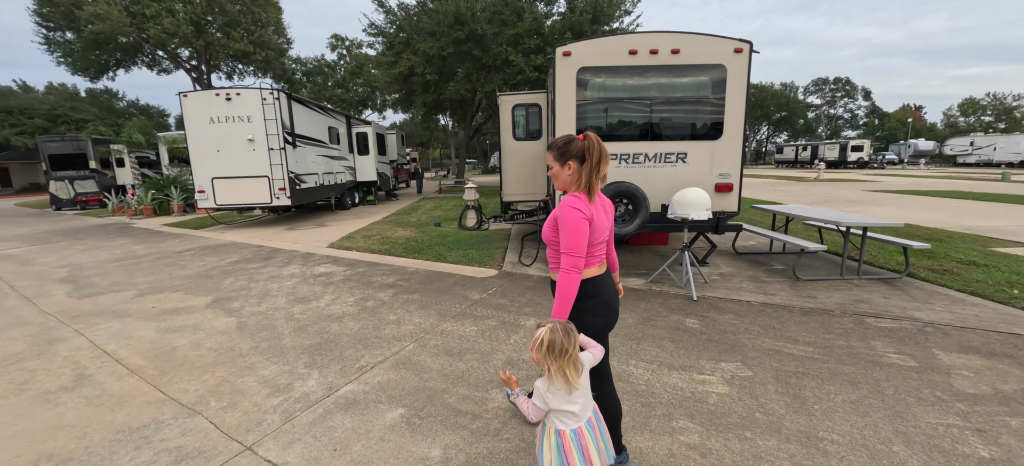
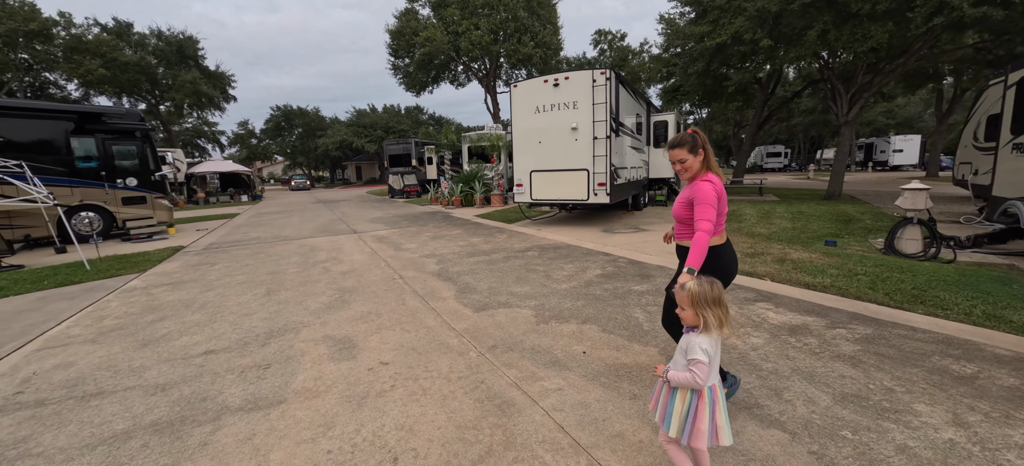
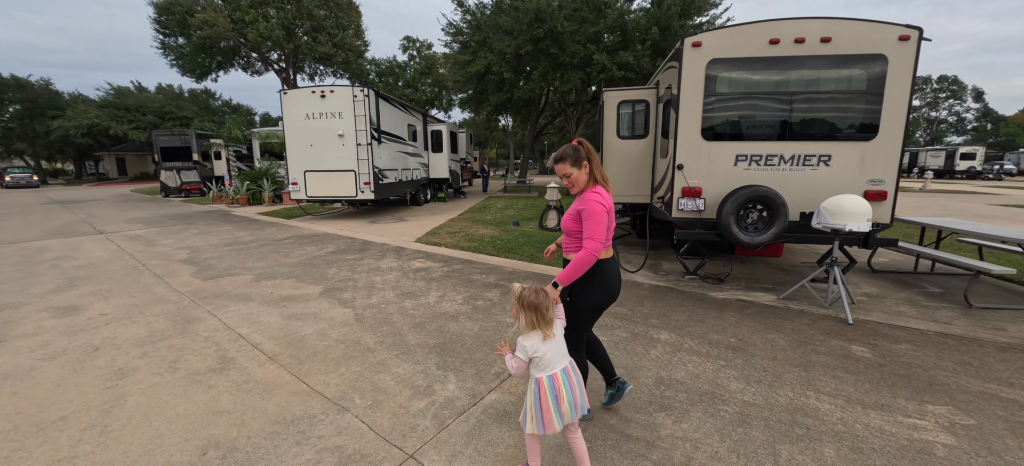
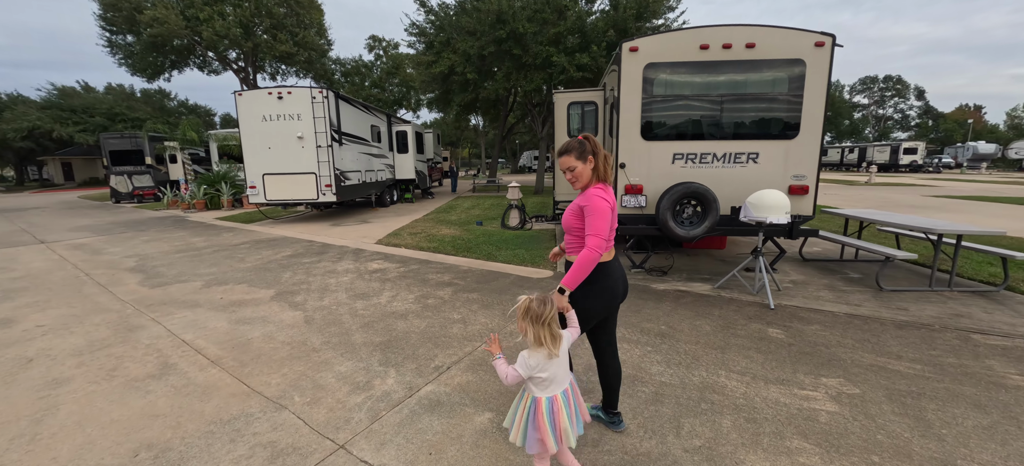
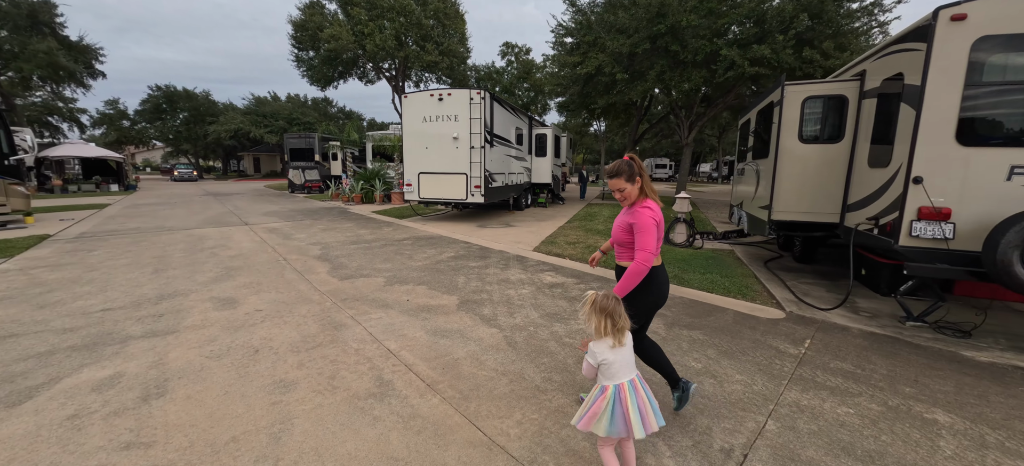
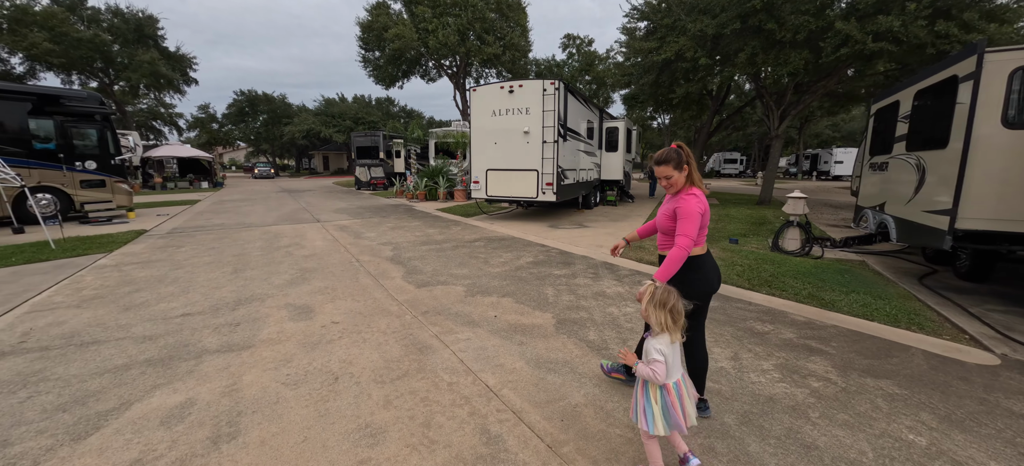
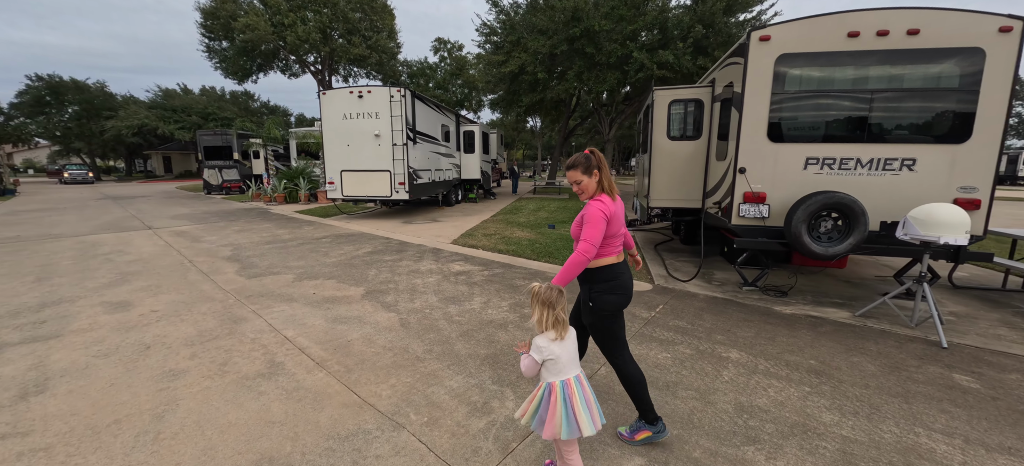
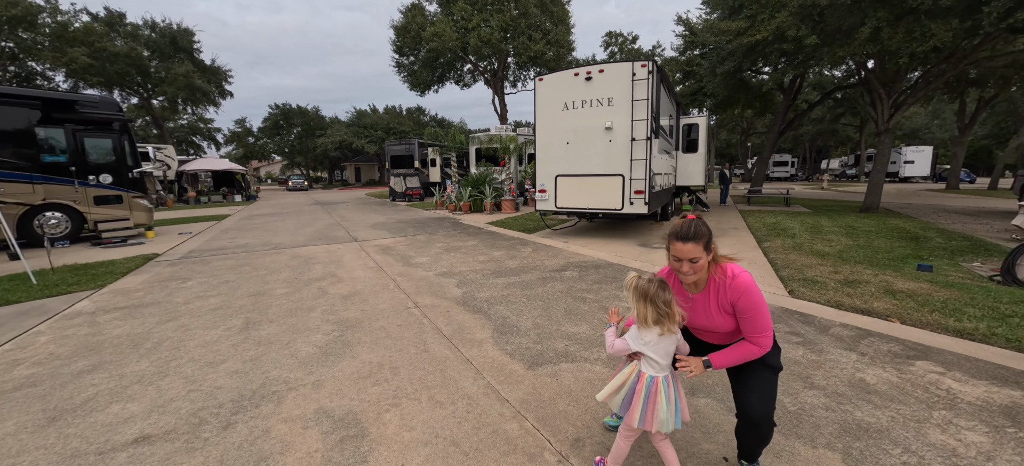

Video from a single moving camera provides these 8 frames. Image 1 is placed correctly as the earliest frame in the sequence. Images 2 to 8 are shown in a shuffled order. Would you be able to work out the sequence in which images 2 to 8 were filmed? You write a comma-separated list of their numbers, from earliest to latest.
4, 3, 7, 5, 6, 2, 8
